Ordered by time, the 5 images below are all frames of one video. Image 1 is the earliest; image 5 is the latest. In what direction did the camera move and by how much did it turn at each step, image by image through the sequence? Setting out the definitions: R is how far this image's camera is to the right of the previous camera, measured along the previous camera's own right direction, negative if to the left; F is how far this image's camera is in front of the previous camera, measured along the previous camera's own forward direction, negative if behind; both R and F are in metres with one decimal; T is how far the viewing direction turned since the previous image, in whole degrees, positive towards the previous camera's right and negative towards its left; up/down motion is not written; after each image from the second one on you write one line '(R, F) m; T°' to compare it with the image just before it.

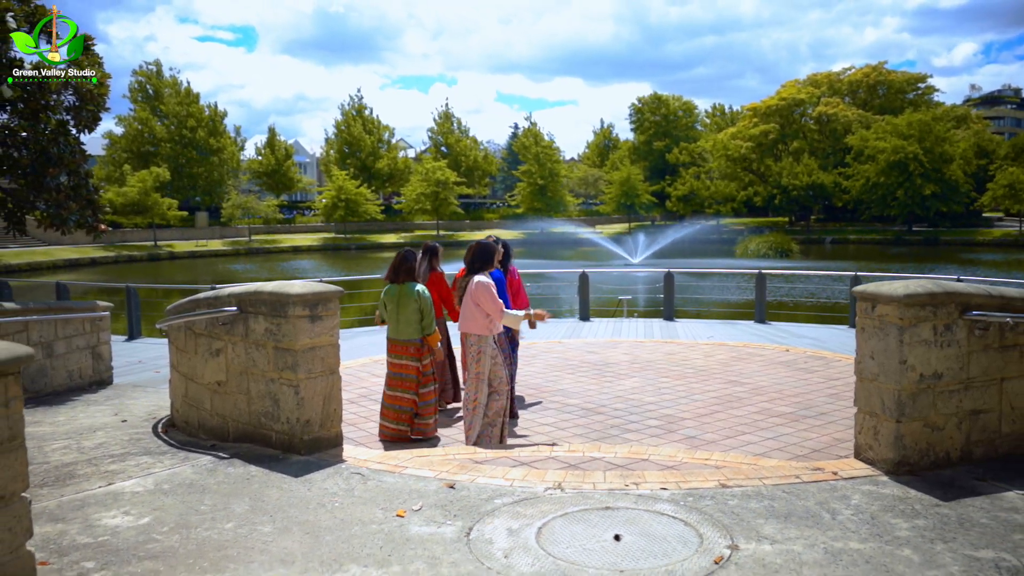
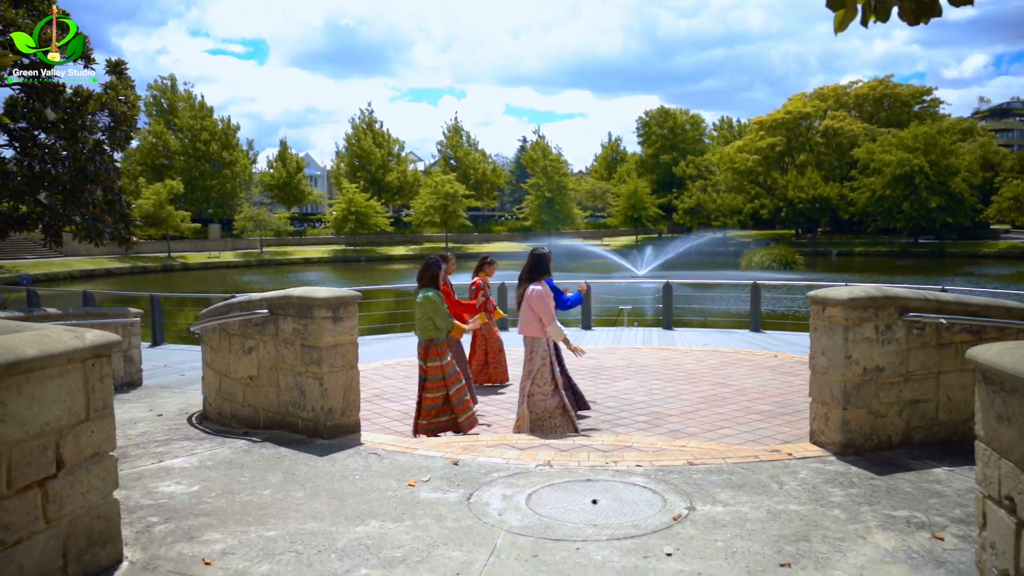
(+0.1, -0.7) m; -1°
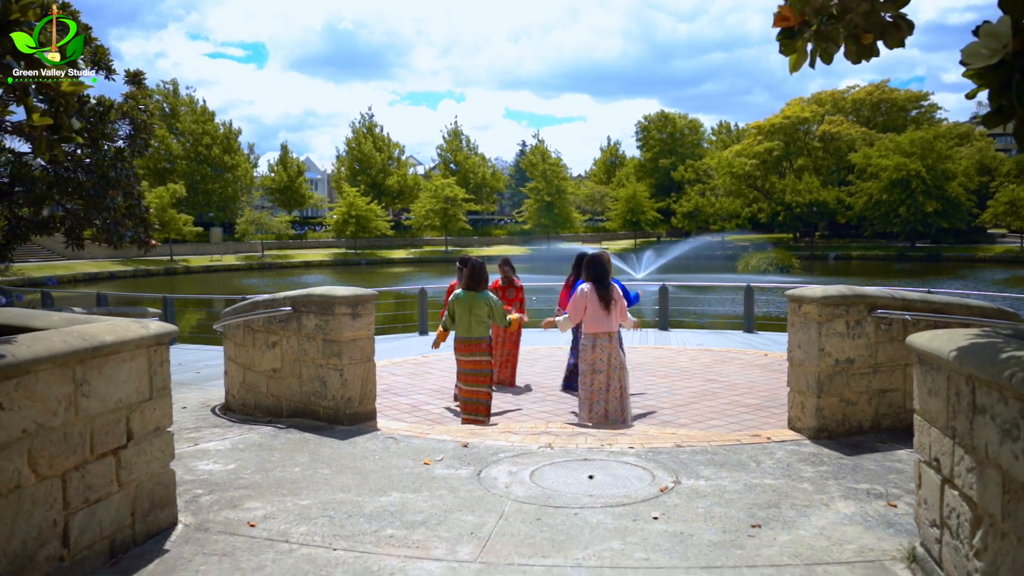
(0.0, -0.5) m; 0°
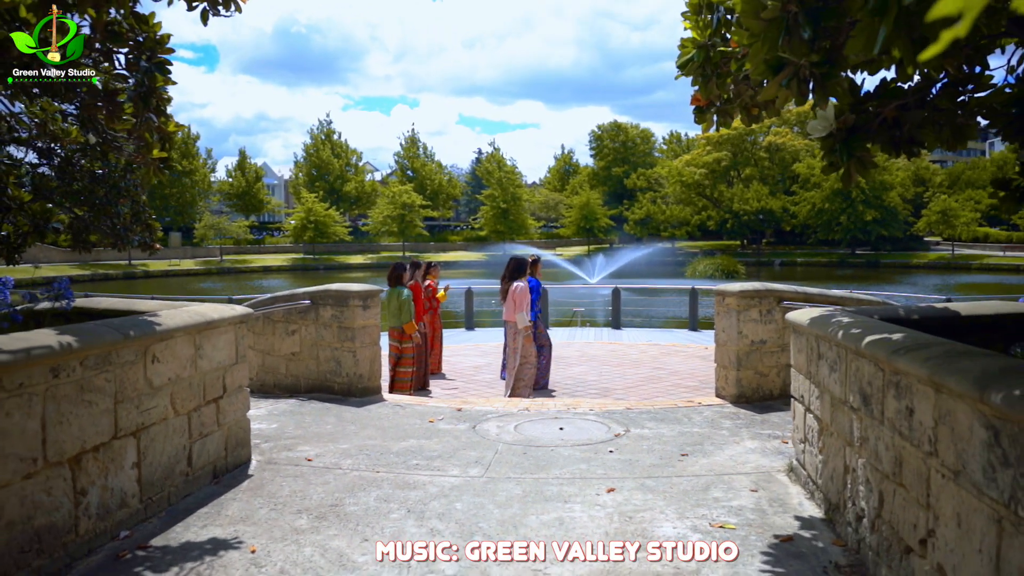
(-0.3, -1.4) m; +3°
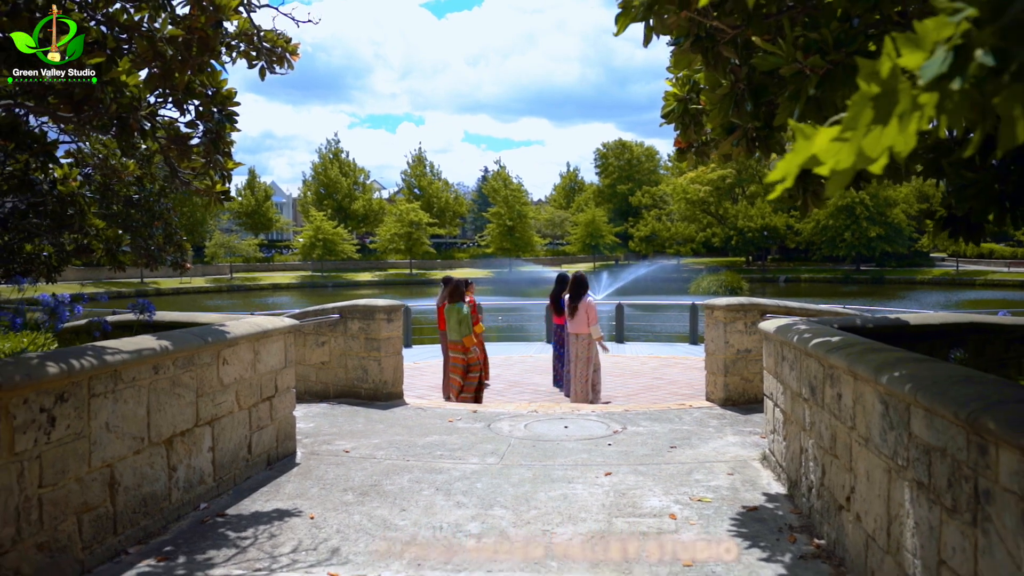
(0.0, -0.8) m; 0°
